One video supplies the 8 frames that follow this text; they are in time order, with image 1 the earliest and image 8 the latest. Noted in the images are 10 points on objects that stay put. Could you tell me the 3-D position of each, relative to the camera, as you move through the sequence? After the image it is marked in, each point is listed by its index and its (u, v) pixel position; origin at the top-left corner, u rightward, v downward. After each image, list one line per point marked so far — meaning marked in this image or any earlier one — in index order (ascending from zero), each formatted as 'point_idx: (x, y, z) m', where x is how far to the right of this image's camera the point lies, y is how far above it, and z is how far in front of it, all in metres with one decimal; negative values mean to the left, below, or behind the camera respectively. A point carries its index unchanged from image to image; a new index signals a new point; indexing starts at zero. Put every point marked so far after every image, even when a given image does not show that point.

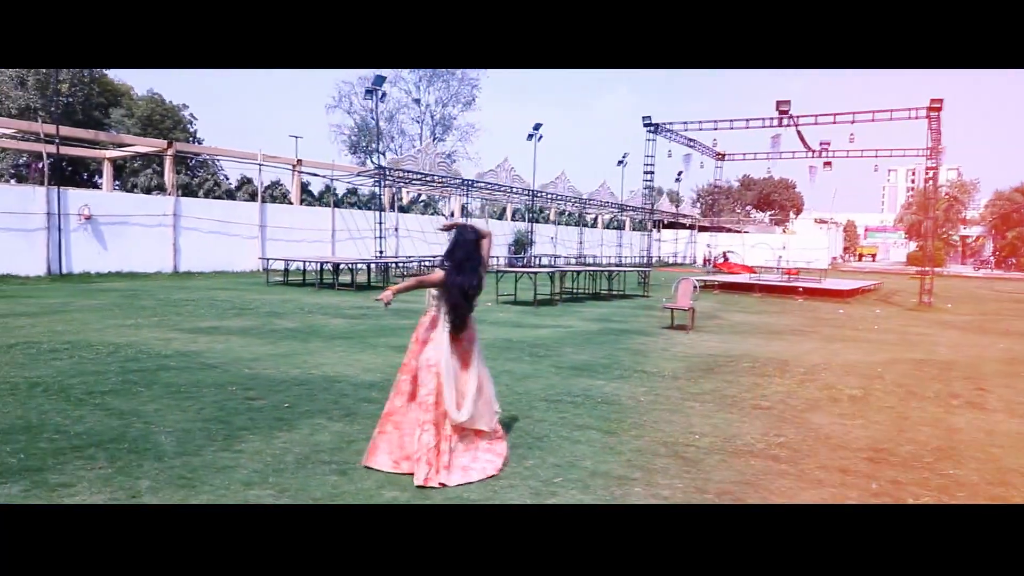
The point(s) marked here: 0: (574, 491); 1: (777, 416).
0: (+0.3, -1.1, +4.1) m
1: (+2.1, -1.0, +6.1) m
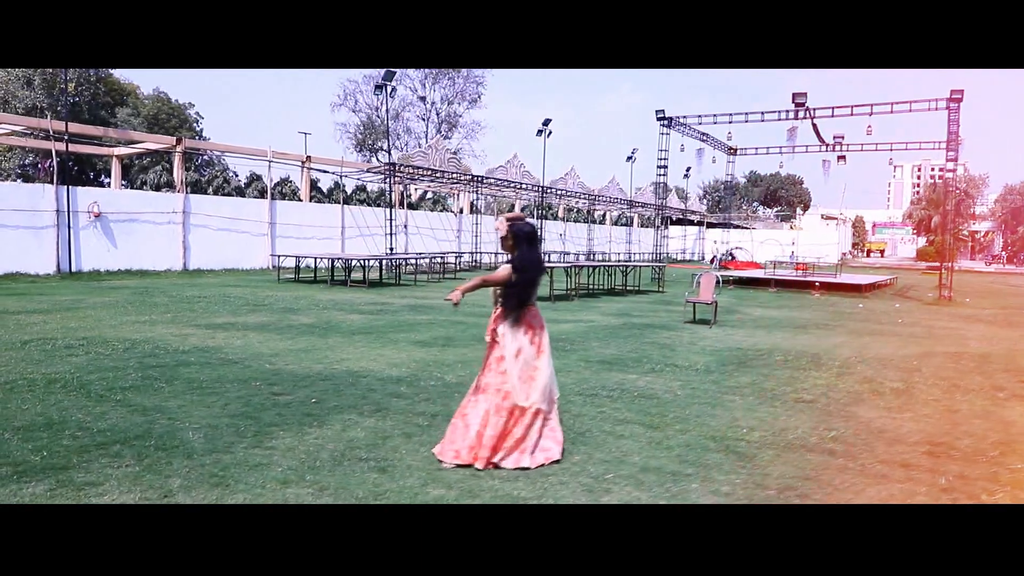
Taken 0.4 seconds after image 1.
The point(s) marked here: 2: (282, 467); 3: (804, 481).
0: (+0.6, -1.0, +3.9) m
1: (+2.4, -0.9, +5.9) m
2: (-1.2, -1.0, +4.0) m
3: (+1.6, -1.0, +4.1) m
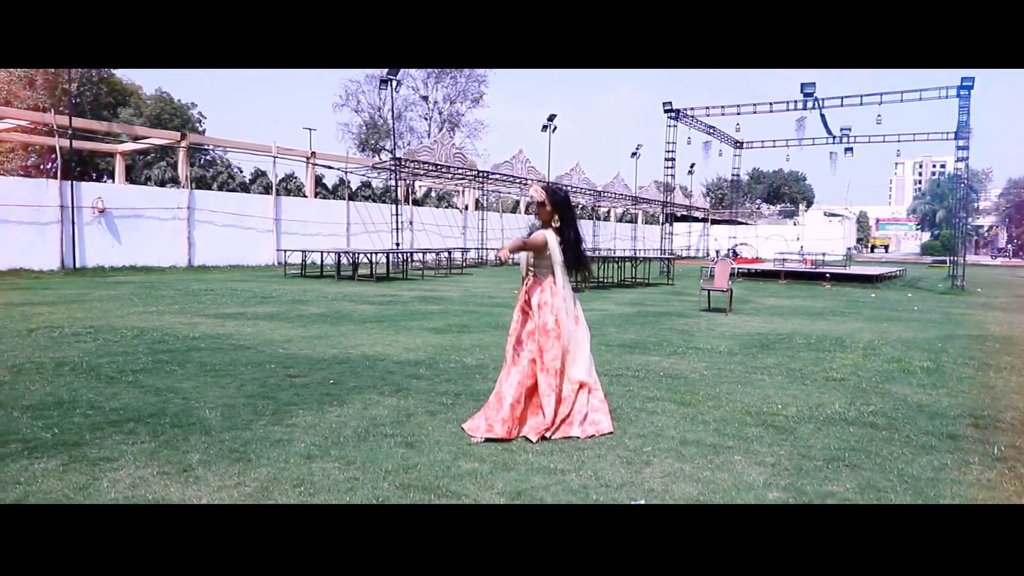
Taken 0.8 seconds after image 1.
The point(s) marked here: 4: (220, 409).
0: (+0.8, -0.8, +3.7) m
1: (+2.6, -0.7, +5.7) m
2: (-1.1, -0.8, +3.9) m
3: (+1.8, -0.8, +3.9) m
4: (-1.7, -0.7, +4.5) m
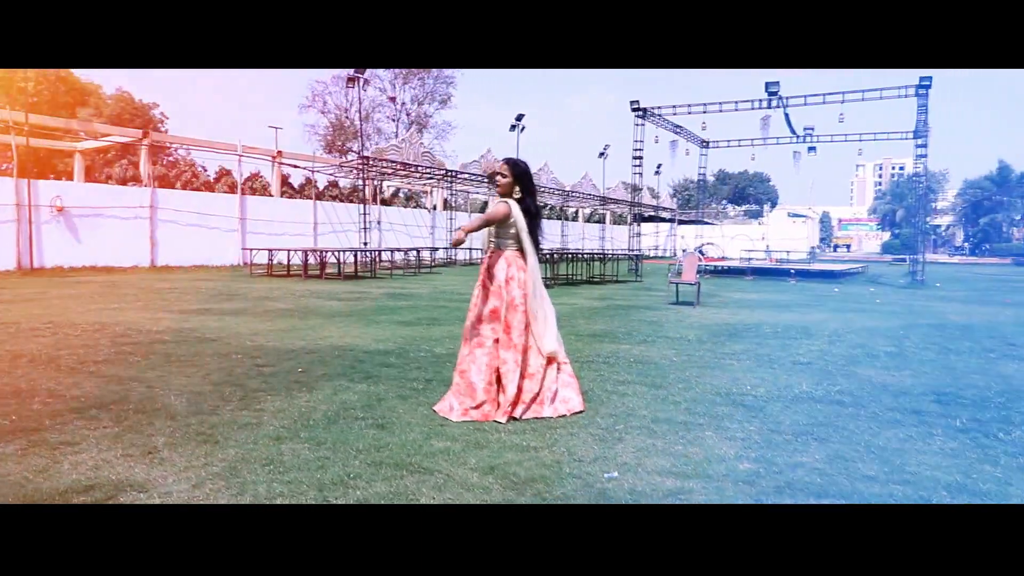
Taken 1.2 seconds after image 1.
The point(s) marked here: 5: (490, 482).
0: (+0.6, -0.7, +3.7) m
1: (+2.4, -0.6, +5.8) m
2: (-1.2, -0.7, +3.8) m
3: (+1.6, -0.7, +4.0) m
4: (-1.9, -0.6, +4.4) m
5: (-0.1, -0.7, +2.9) m
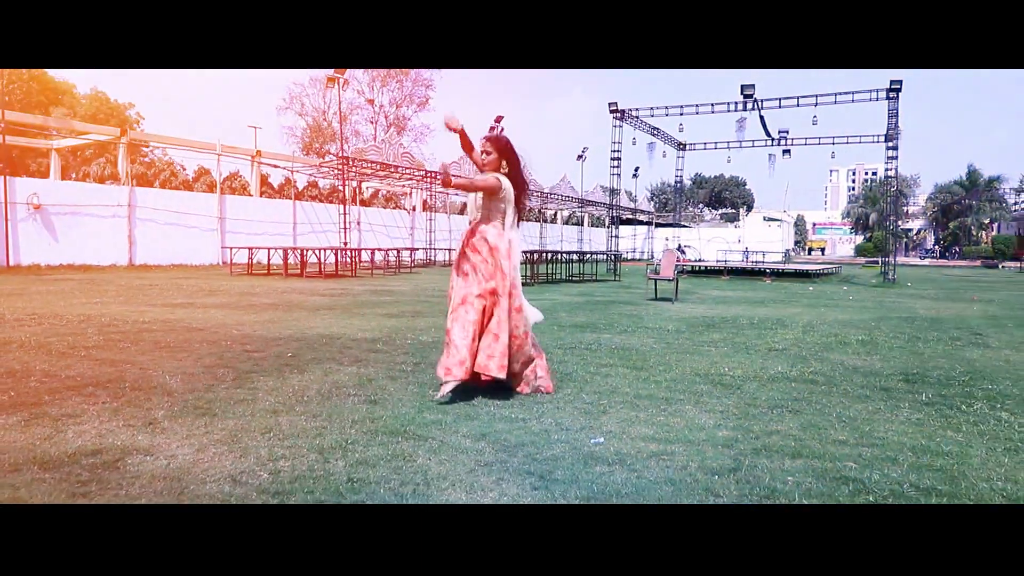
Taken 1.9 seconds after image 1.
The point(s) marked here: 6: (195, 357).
0: (+0.6, -0.6, +3.9) m
1: (+2.3, -0.5, +6.0) m
2: (-1.3, -0.6, +3.9) m
3: (+1.6, -0.6, +4.2) m
4: (-2.0, -0.5, +4.5) m
5: (-0.1, -0.6, +3.0) m
6: (-2.2, -0.5, +5.2) m
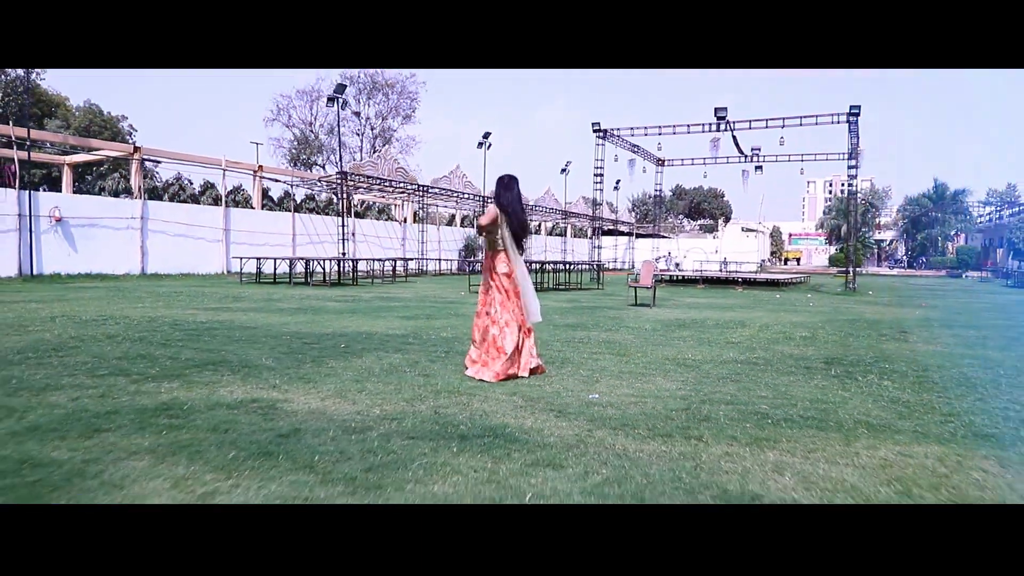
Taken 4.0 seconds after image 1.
0: (+0.7, -0.6, +5.3) m
1: (+2.3, -0.6, +7.5) m
2: (-1.1, -0.6, +5.3) m
3: (+1.7, -0.6, +5.6) m
4: (-1.9, -0.5, +5.8) m
5: (0.0, -0.6, +4.4) m
6: (-2.1, -0.5, +6.6) m
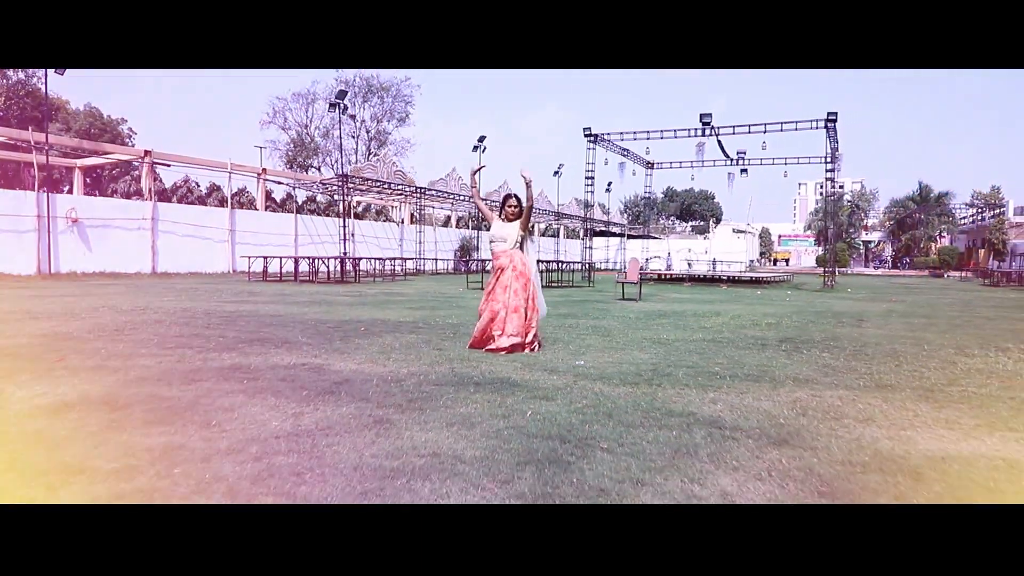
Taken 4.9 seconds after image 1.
0: (+0.7, -0.5, +6.3) m
1: (+2.3, -0.5, +8.5) m
2: (-1.1, -0.5, +6.2) m
3: (+1.7, -0.5, +6.6) m
4: (-1.9, -0.4, +6.8) m
5: (0.0, -0.5, +5.4) m
6: (-2.1, -0.4, +7.5) m
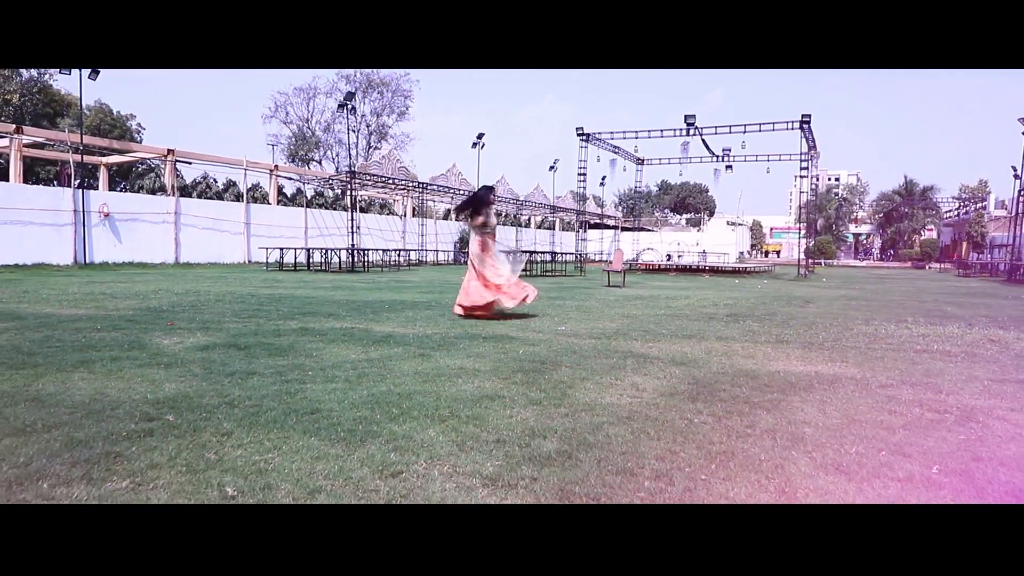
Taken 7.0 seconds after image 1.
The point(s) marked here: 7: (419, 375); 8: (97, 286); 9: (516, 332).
0: (+0.7, -0.4, +8.0) m
1: (+2.3, -0.3, +10.2) m
2: (-1.2, -0.3, +7.9) m
3: (+1.6, -0.4, +8.3) m
4: (-1.9, -0.3, +8.5) m
5: (0.0, -0.4, +7.1) m
6: (-2.1, -0.2, +9.2) m
7: (-0.5, -0.5, +4.2) m
8: (-6.7, 0.0, +12.0) m
9: (0.0, -0.4, +6.5) m
